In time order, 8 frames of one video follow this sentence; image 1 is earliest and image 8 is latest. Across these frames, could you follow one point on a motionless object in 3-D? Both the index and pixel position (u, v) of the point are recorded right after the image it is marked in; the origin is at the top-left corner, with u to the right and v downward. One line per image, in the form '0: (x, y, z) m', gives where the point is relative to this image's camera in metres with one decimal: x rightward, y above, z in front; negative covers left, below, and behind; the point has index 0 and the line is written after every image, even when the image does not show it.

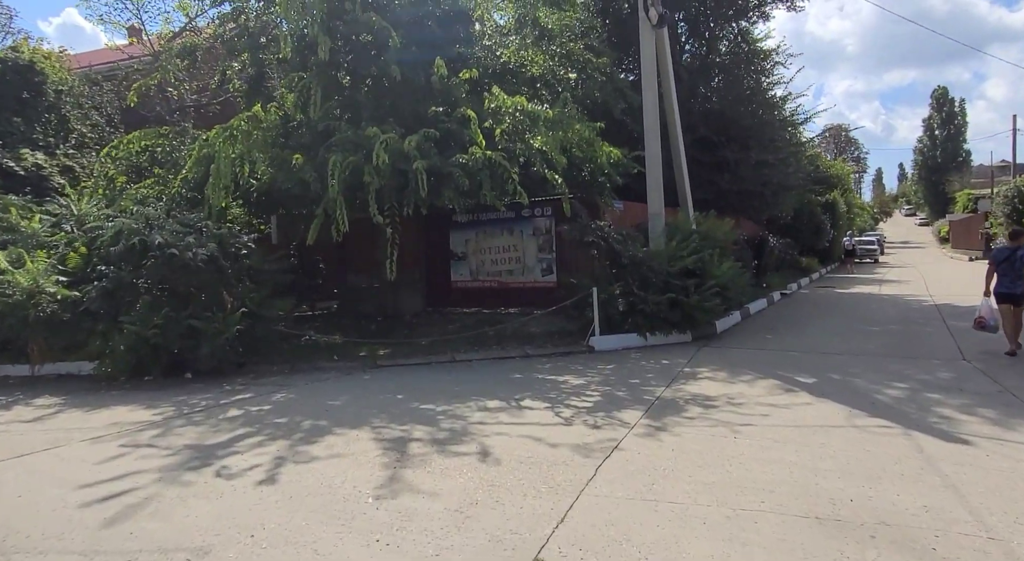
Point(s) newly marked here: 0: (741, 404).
0: (+2.4, -1.3, +6.3) m
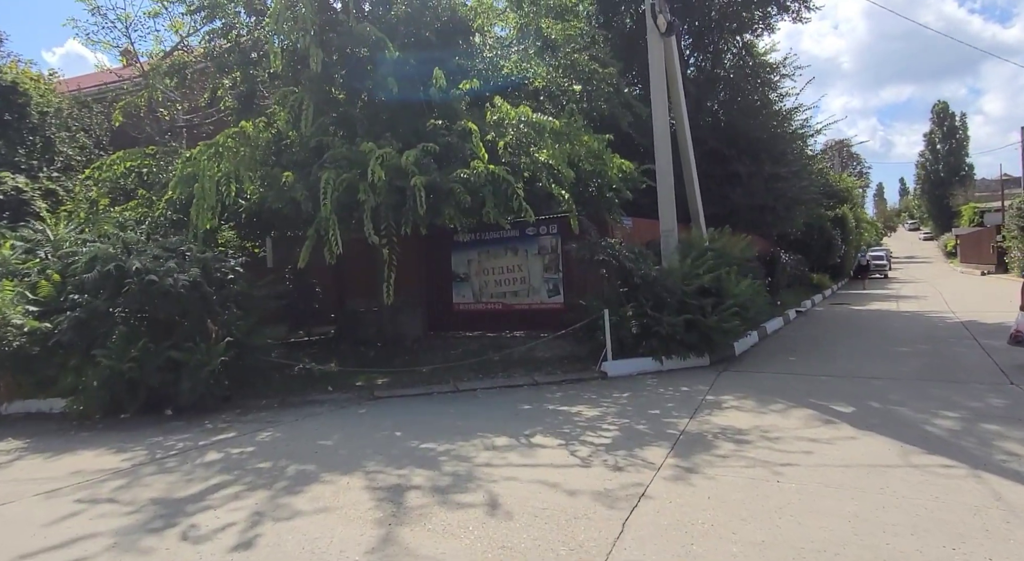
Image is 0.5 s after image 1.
0: (+2.5, -1.5, +5.6) m
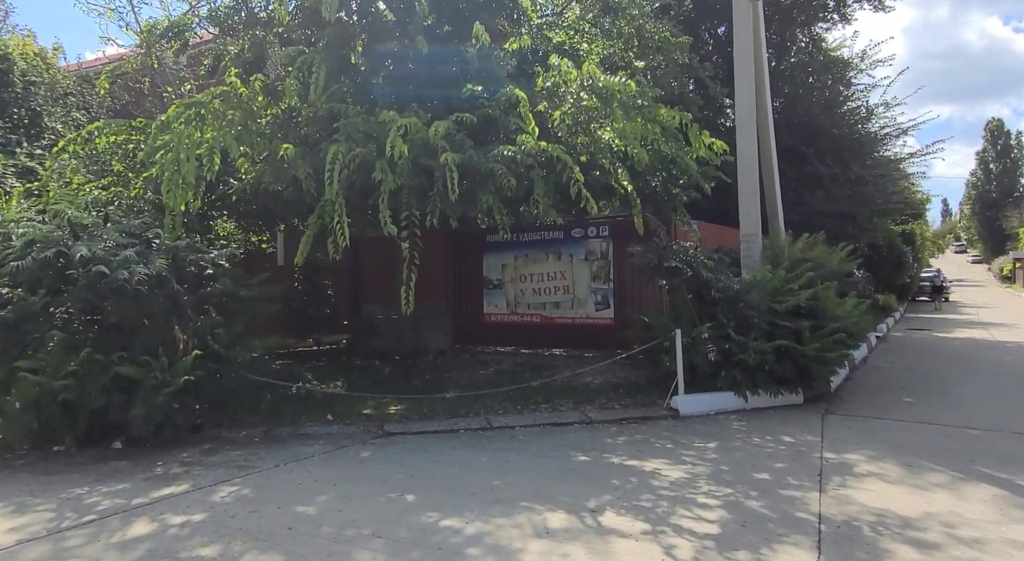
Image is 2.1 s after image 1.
0: (+2.9, -1.6, +3.7) m
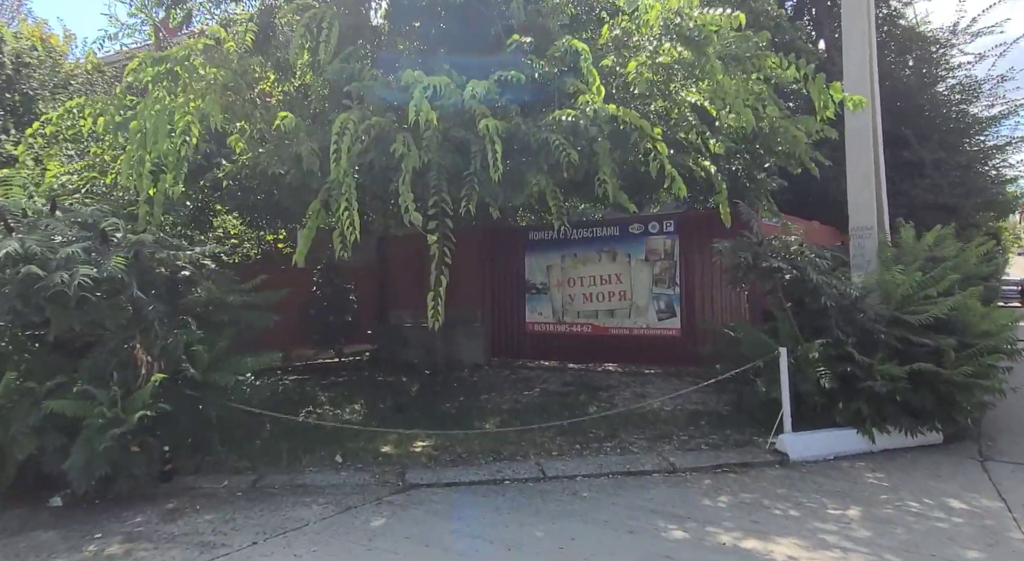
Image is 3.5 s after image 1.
0: (+3.2, -1.6, +2.0) m
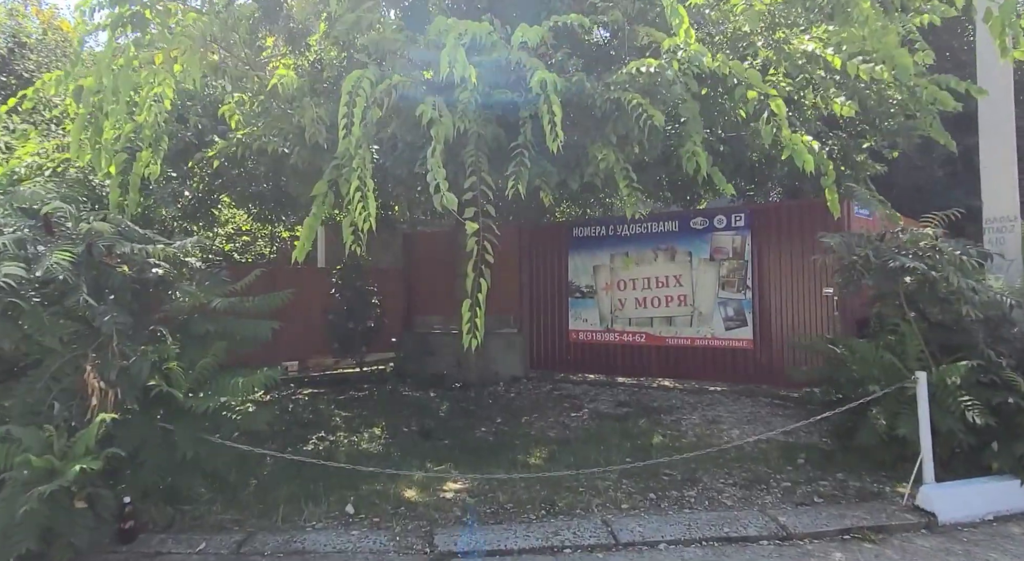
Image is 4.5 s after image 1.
0: (+3.5, -1.7, +0.7) m
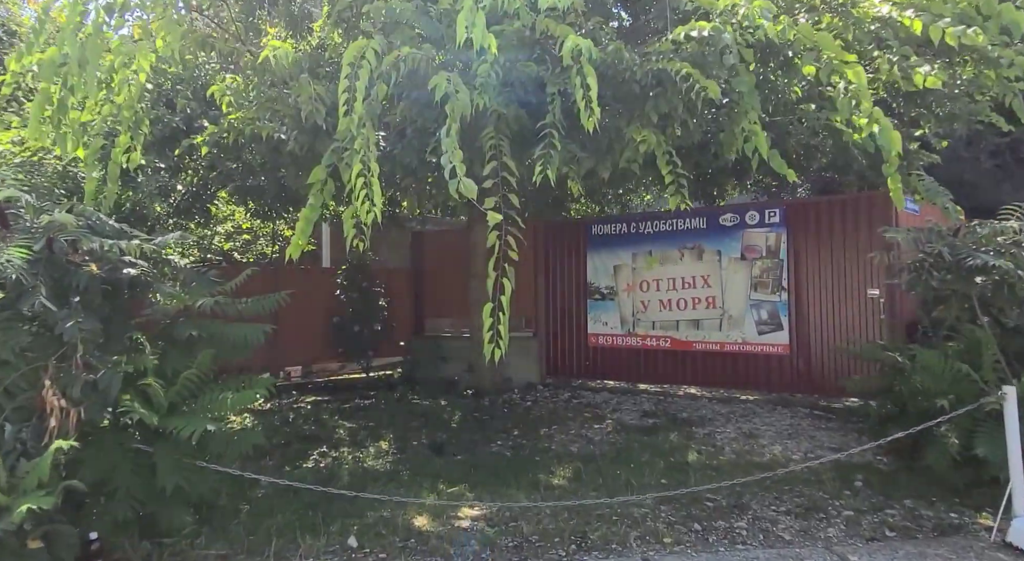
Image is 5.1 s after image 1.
0: (+3.6, -1.7, +0.2) m
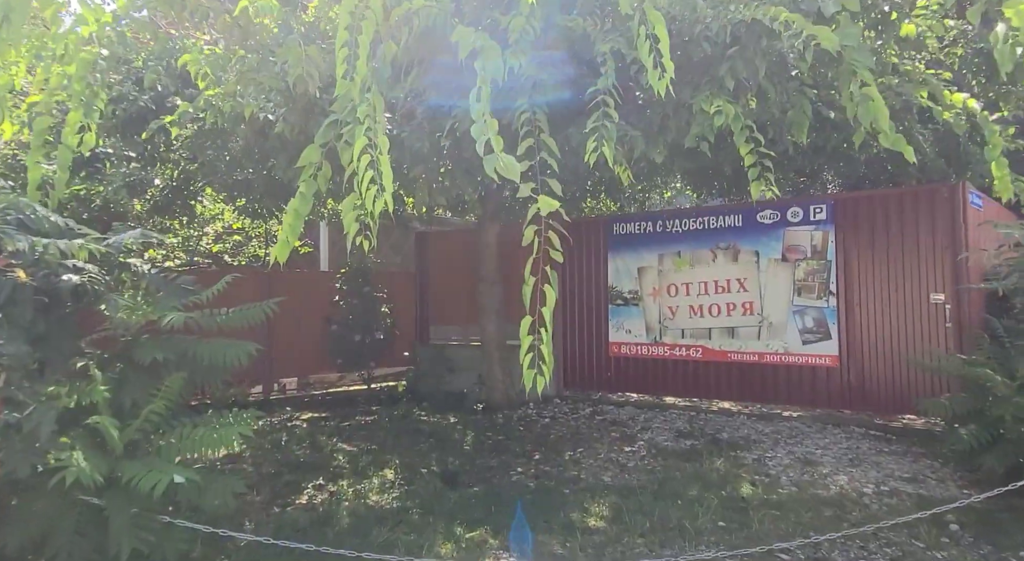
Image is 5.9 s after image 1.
0: (+3.8, -1.7, -0.6) m
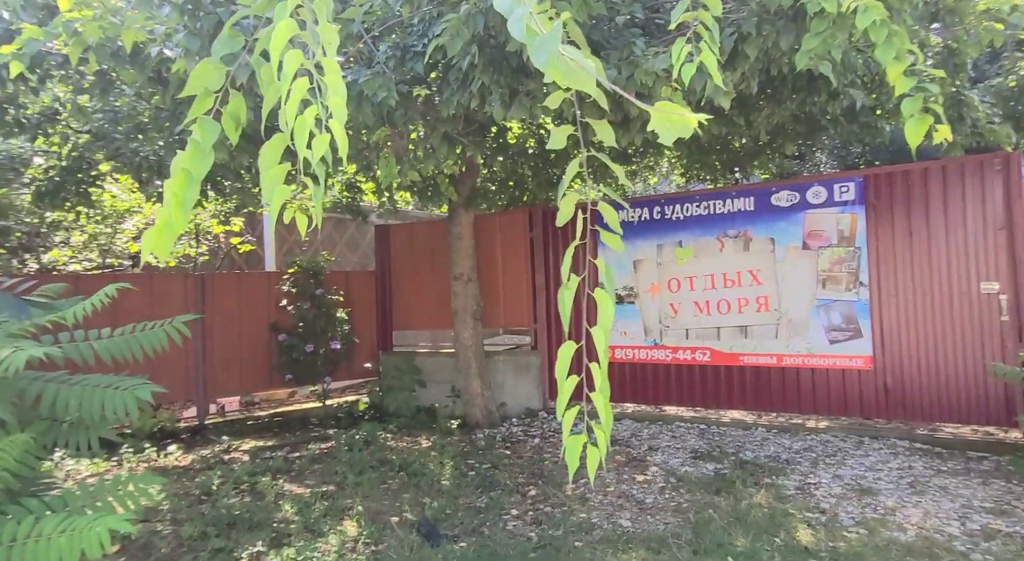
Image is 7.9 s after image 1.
0: (+4.2, -1.6, -1.3) m
